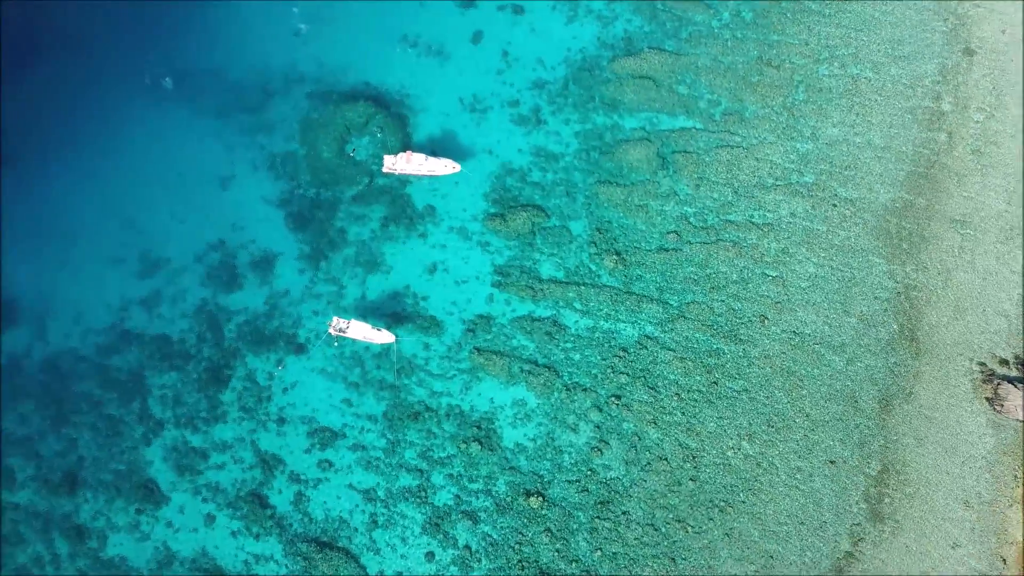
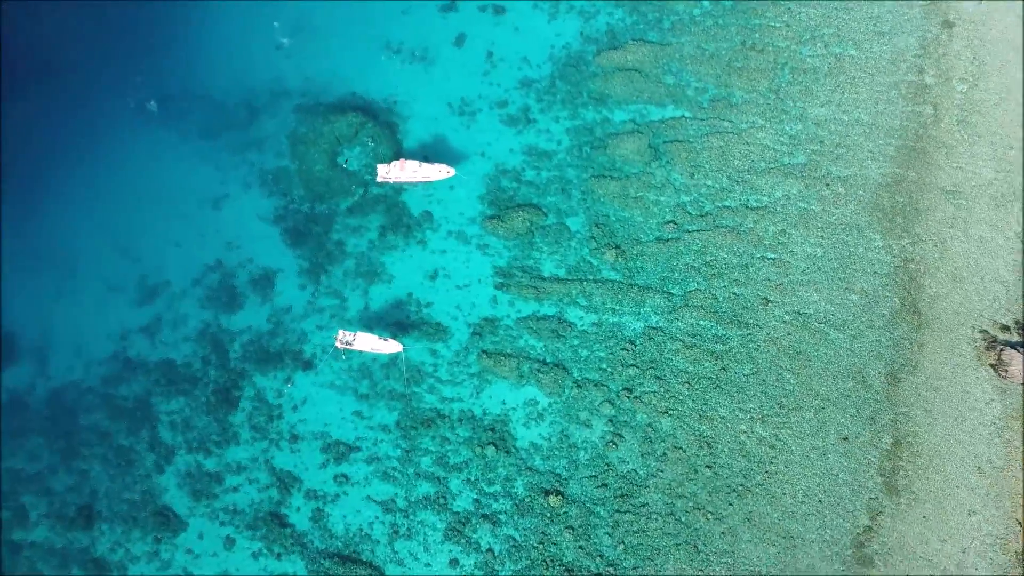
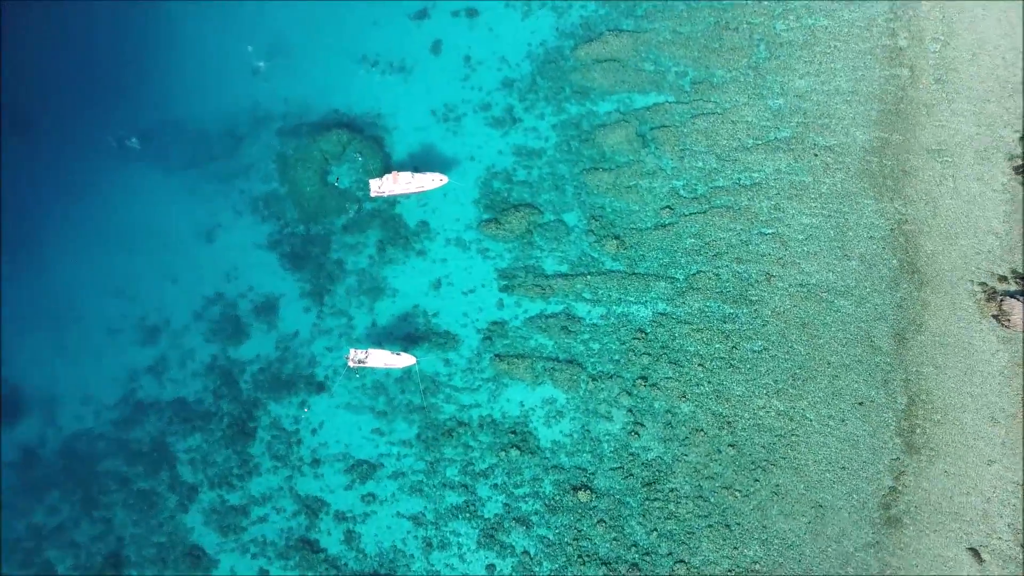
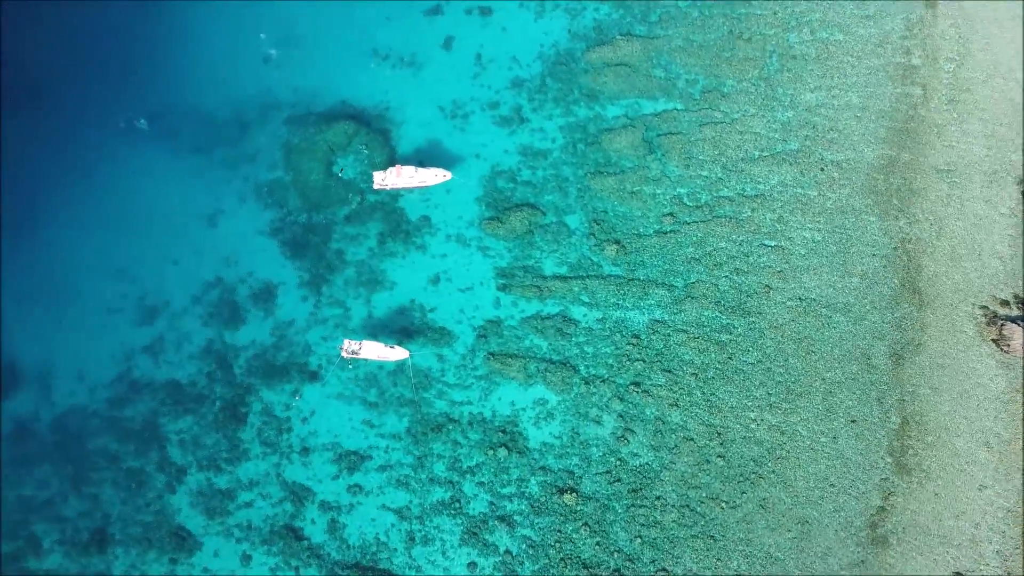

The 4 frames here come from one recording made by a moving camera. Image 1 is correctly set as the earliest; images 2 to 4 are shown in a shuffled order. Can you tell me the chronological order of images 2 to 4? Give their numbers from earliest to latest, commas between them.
2, 4, 3
